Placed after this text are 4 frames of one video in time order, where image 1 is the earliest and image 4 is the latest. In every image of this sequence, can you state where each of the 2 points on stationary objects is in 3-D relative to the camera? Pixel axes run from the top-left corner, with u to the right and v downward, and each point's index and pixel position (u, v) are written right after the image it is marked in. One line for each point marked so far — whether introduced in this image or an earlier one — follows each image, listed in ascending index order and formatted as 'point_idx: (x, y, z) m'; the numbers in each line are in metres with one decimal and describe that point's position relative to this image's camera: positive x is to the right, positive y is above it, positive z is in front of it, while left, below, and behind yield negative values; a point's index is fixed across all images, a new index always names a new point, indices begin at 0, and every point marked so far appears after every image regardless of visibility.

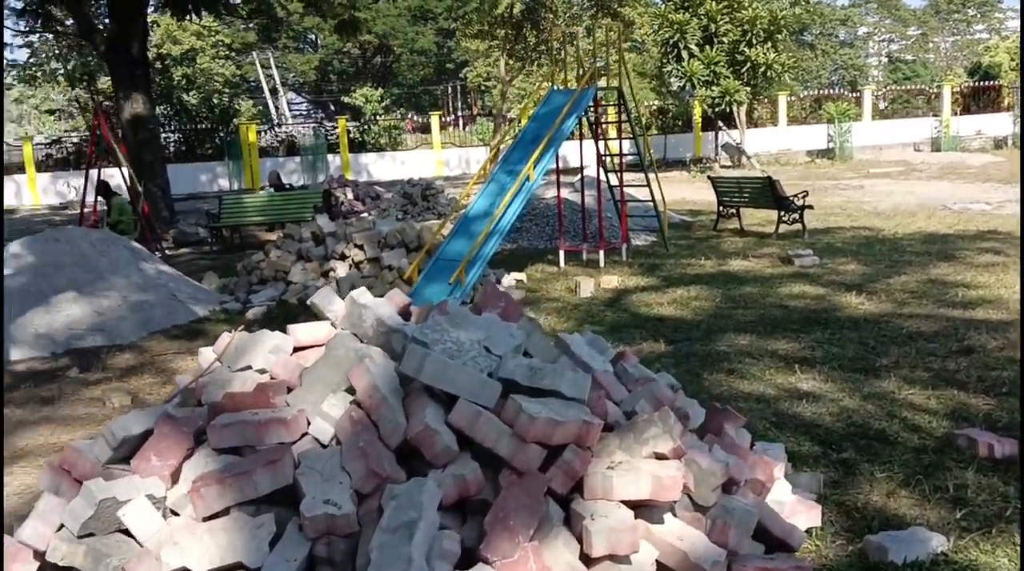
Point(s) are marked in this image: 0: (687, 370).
0: (+1.1, -0.5, +5.8) m
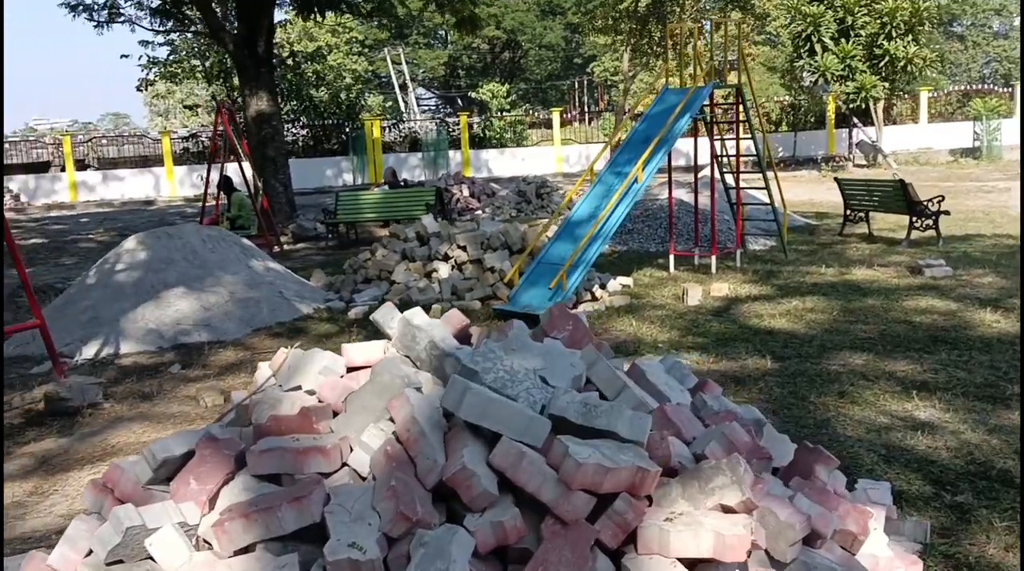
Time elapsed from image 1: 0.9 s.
0: (+1.6, -0.6, +5.5) m
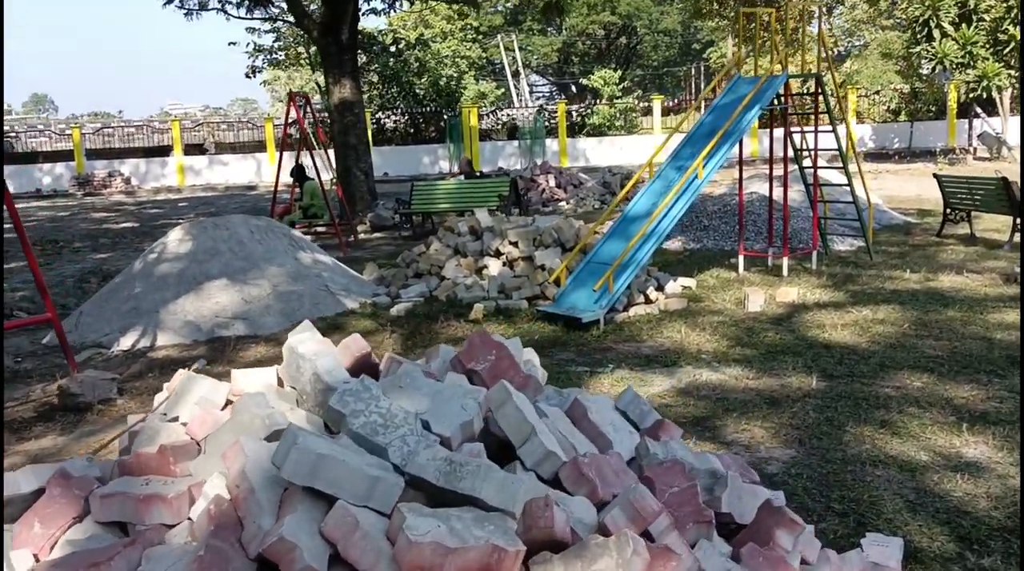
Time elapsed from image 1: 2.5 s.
0: (+1.6, -0.7, +4.9) m
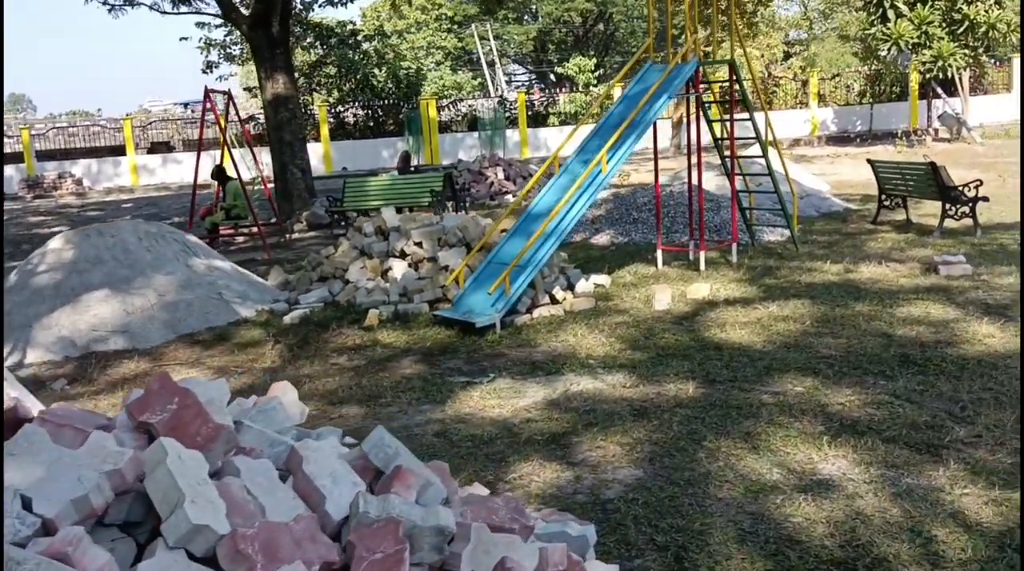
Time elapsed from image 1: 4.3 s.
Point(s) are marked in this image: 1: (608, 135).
0: (+0.9, -0.7, +4.6) m
1: (+0.8, +1.3, +8.1) m
